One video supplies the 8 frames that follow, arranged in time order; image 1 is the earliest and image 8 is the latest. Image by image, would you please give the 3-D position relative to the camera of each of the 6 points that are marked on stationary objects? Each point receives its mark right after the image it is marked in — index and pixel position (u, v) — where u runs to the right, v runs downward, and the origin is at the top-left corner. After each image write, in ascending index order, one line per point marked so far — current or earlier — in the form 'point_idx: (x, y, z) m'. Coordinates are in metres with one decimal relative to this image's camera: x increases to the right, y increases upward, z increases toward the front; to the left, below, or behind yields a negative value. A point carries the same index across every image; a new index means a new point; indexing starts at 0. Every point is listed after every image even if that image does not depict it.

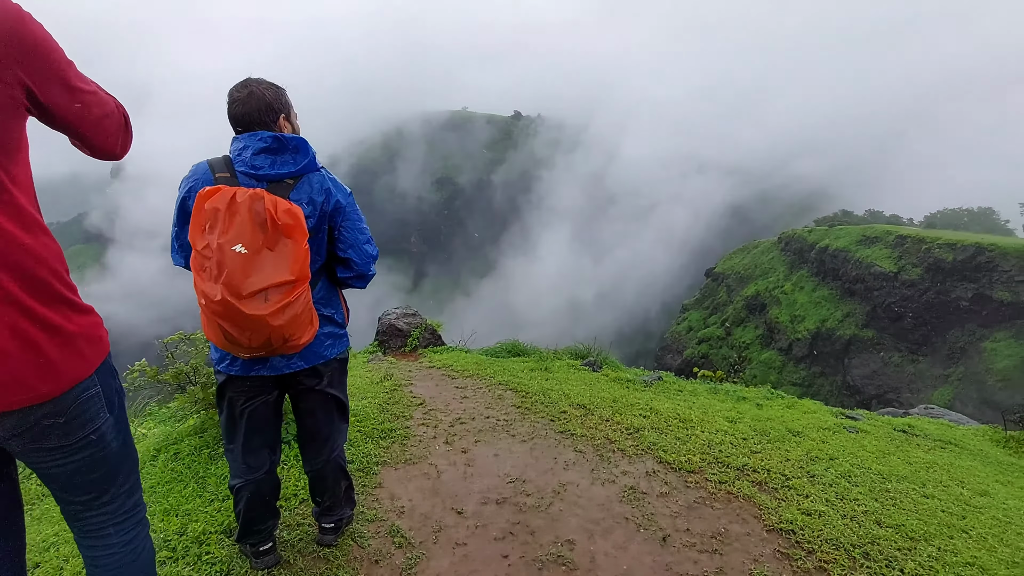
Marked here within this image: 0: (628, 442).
0: (+1.3, -1.7, +5.9) m
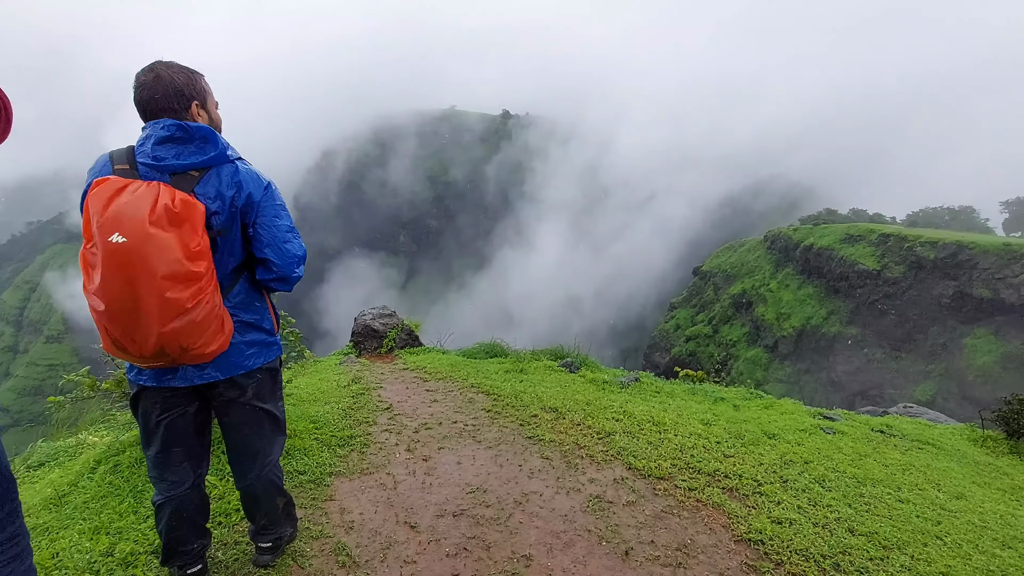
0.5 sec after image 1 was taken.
0: (+0.9, -1.7, +5.7) m
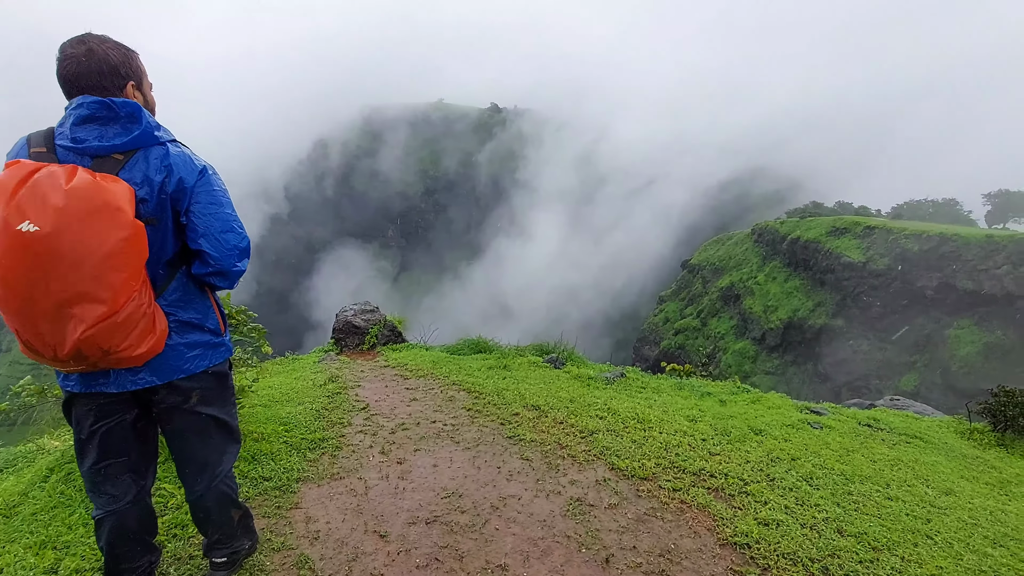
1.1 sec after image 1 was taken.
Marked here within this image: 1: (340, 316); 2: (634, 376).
0: (+0.7, -1.7, +5.5) m
1: (-4.0, -0.6, +12.1) m
2: (+2.1, -1.5, +9.0) m
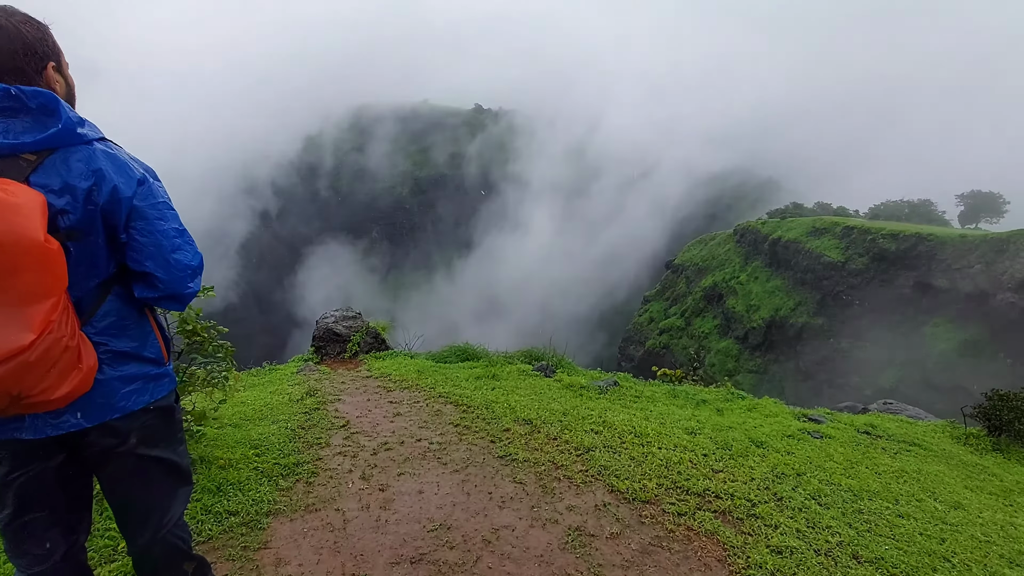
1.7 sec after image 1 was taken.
0: (+0.6, -1.7, +5.2) m
1: (-4.3, -0.8, +11.7) m
2: (+1.9, -1.6, +8.7) m
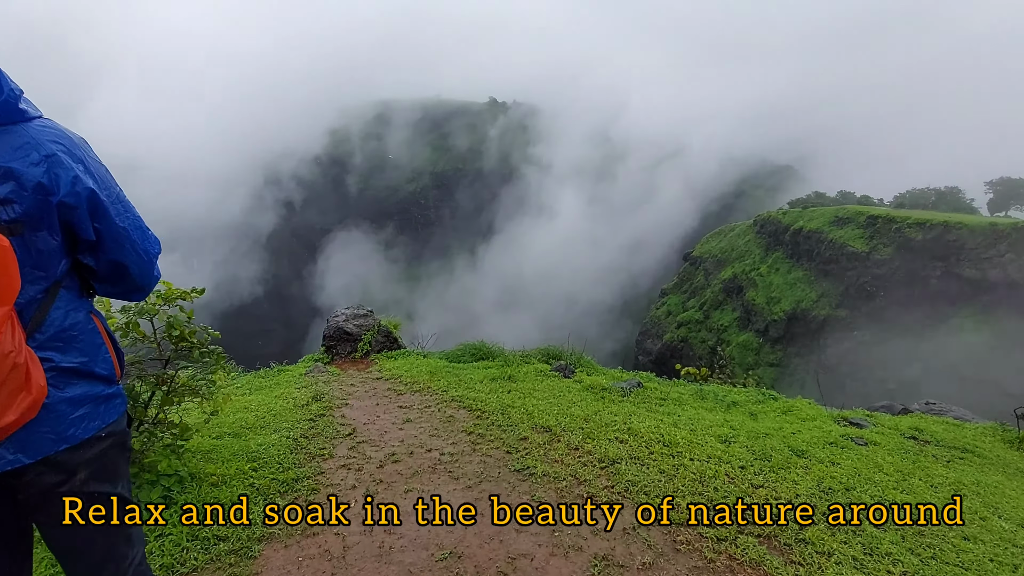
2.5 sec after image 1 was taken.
0: (+0.8, -1.7, +4.7) m
1: (-3.9, -0.7, +11.3) m
2: (+2.2, -1.5, +8.2) m
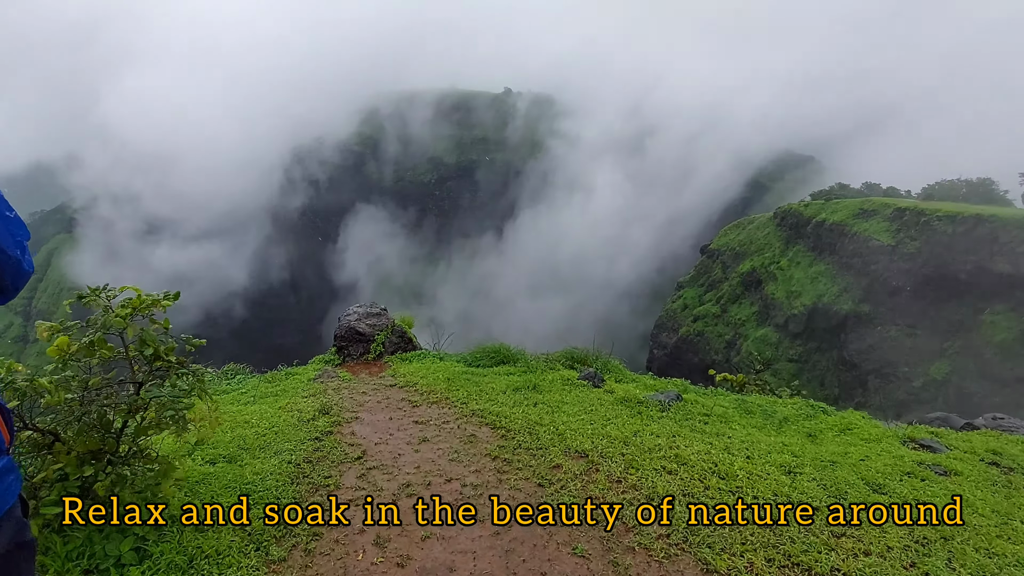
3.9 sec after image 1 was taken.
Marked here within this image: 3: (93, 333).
0: (+1.1, -1.8, +4.0) m
1: (-3.4, -0.6, +10.7) m
2: (+2.6, -1.6, +7.4) m
3: (-2.7, -0.3, +3.4) m
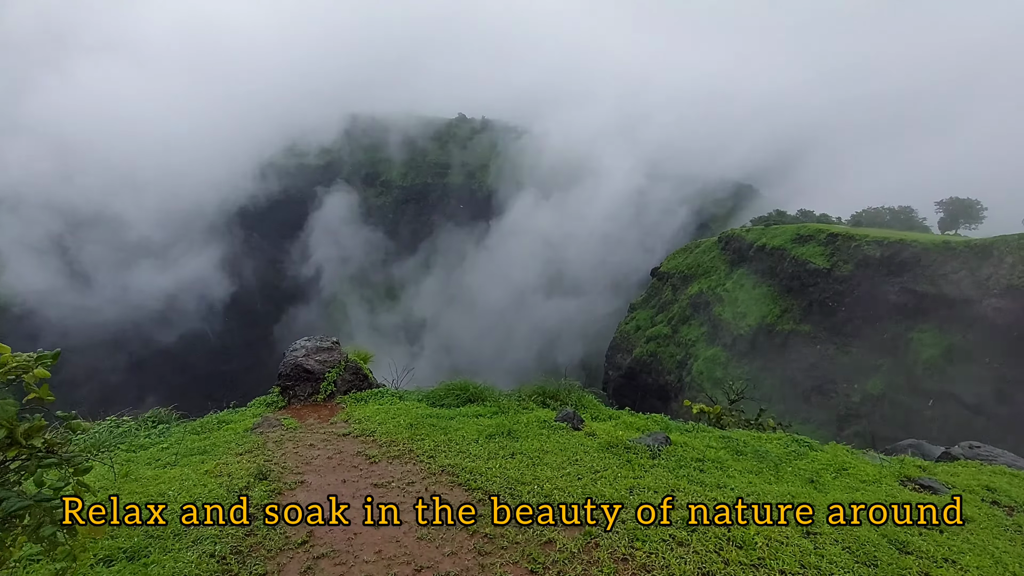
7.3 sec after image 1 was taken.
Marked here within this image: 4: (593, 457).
0: (+1.0, -2.1, +3.2) m
1: (-4.1, -1.2, +9.6) m
2: (+2.2, -2.0, +6.8) m
3: (-2.7, -0.5, +2.4) m
4: (+0.9, -1.9, +5.9) m
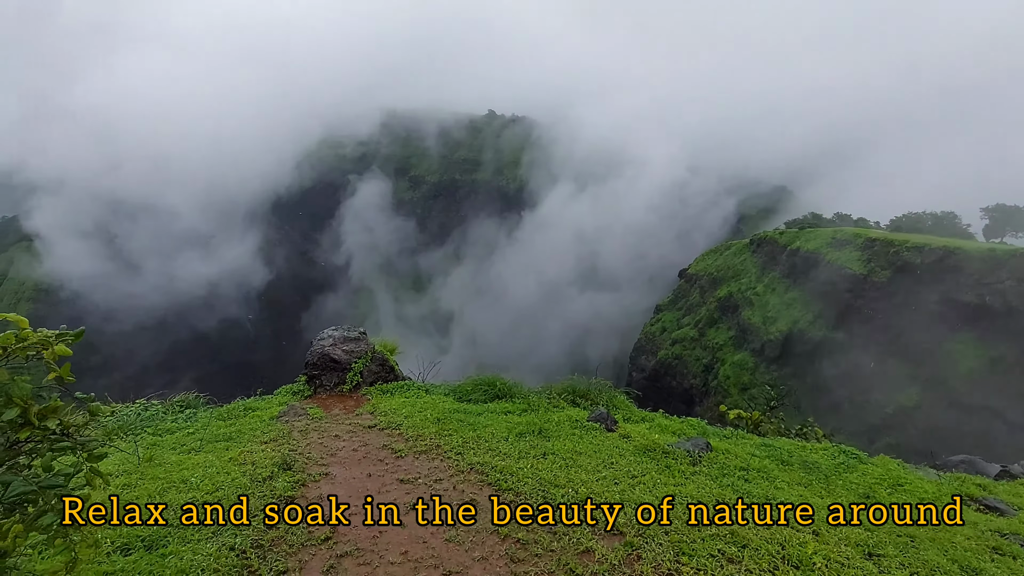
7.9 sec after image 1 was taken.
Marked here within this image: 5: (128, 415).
0: (+1.2, -2.0, +2.9) m
1: (-3.5, -1.0, +9.5) m
2: (+2.6, -1.9, +6.4) m
3: (-2.5, -0.4, +2.2) m
4: (+1.2, -1.9, +5.6) m
5: (-5.3, -1.8, +7.3) m
